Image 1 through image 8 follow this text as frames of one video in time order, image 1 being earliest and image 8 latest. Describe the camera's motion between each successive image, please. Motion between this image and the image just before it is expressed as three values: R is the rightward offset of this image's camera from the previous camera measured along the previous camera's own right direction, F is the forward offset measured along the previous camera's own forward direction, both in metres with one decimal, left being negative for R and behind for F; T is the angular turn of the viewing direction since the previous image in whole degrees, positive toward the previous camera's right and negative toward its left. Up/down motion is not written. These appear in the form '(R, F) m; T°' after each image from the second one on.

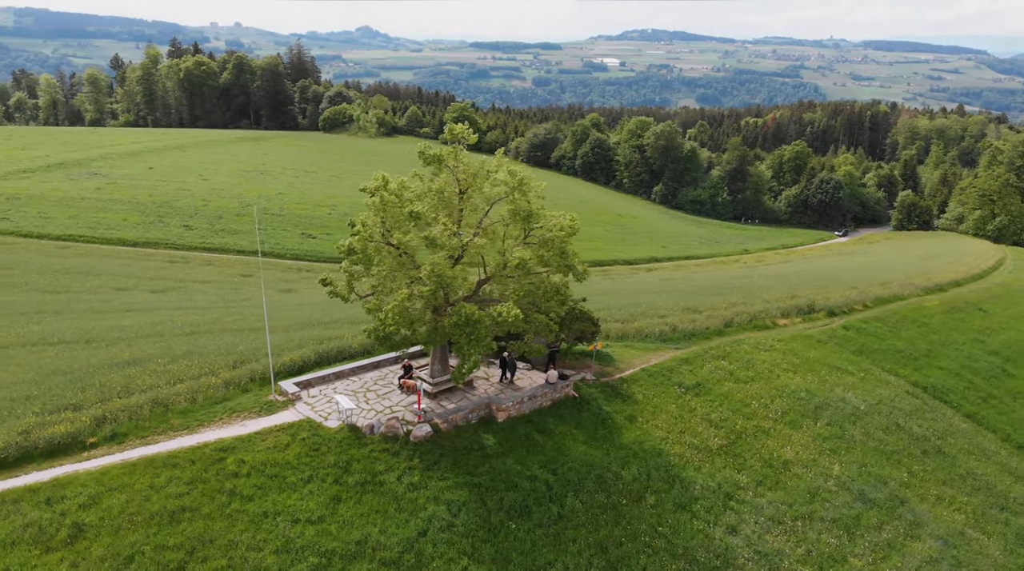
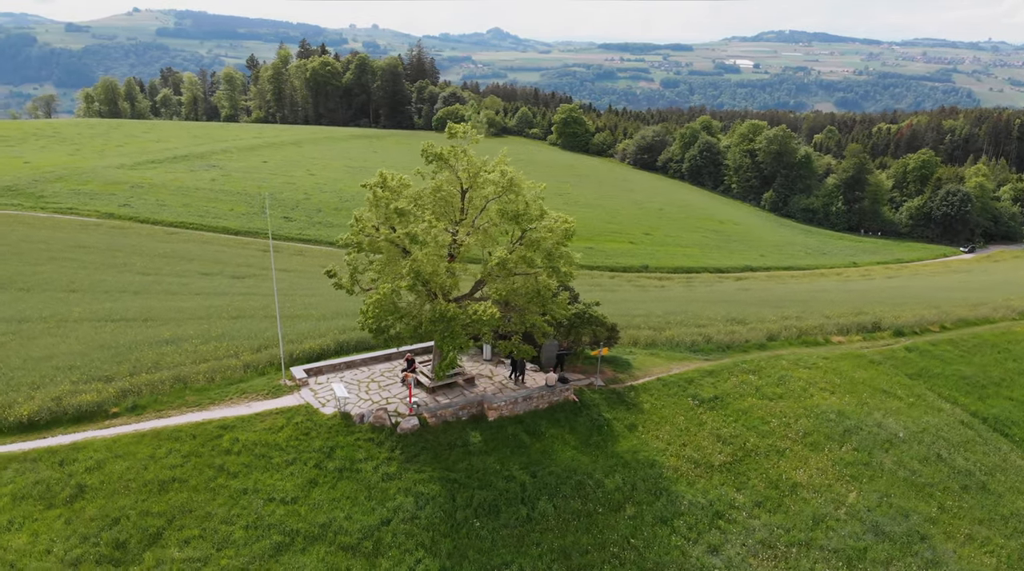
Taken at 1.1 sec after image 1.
(+2.7, +0.5) m; -7°
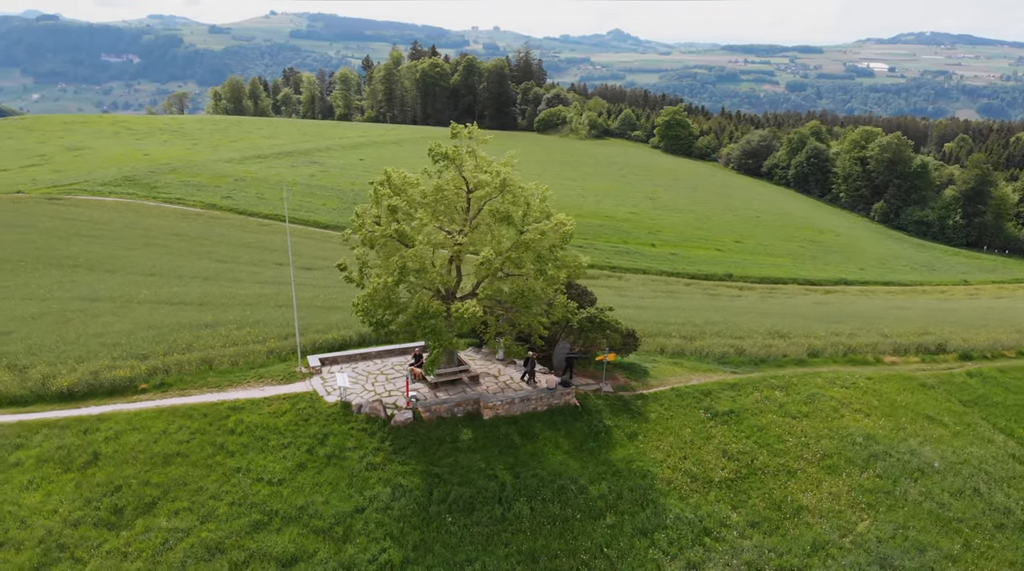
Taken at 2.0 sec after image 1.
(+2.3, +0.3) m; -6°
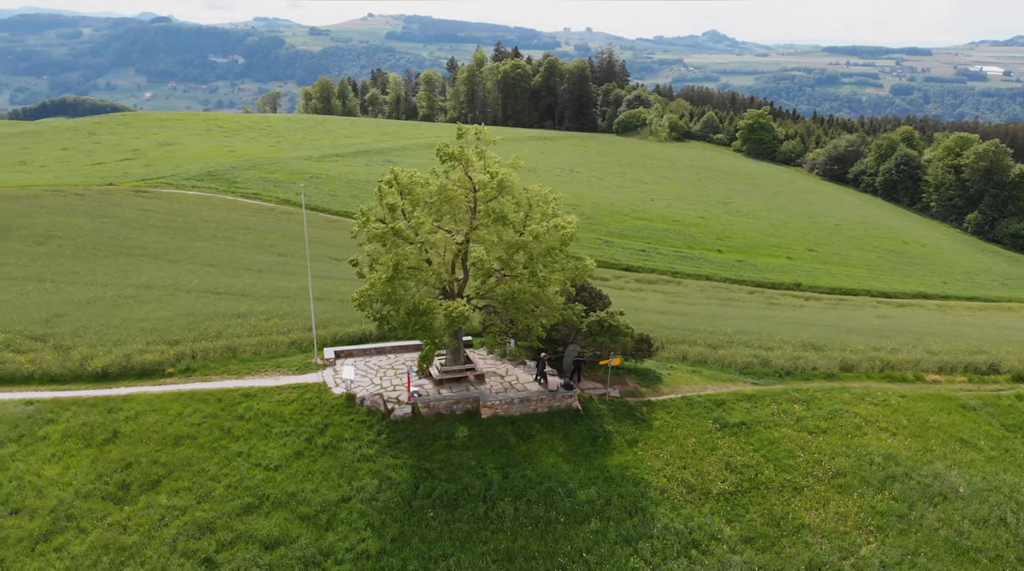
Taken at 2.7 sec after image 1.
(+1.6, +0.1) m; -5°
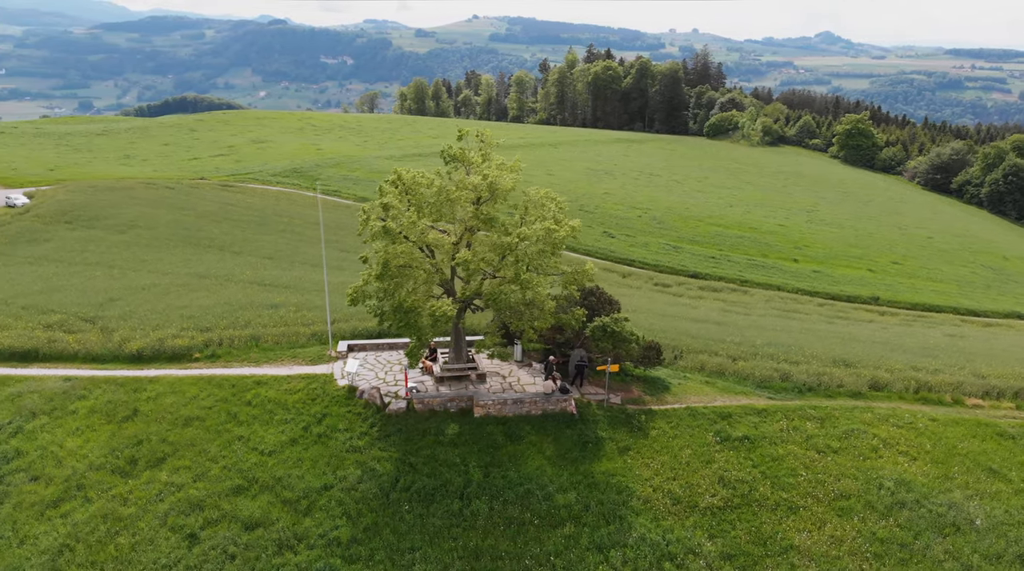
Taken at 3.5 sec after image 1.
(+2.0, 0.0) m; -5°
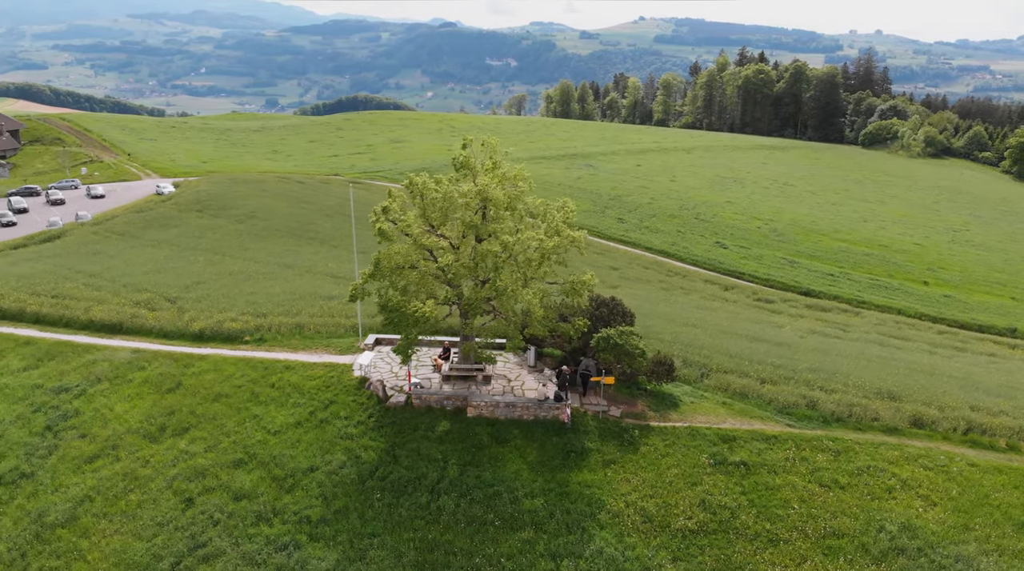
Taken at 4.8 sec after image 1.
(+3.3, -0.4) m; -9°
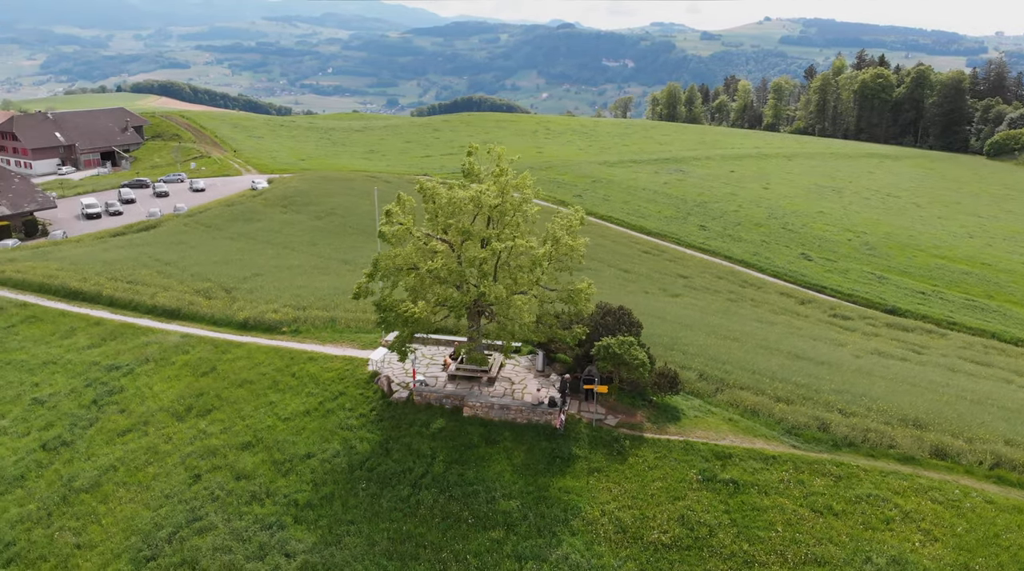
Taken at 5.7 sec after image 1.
(+2.6, -0.6) m; -6°
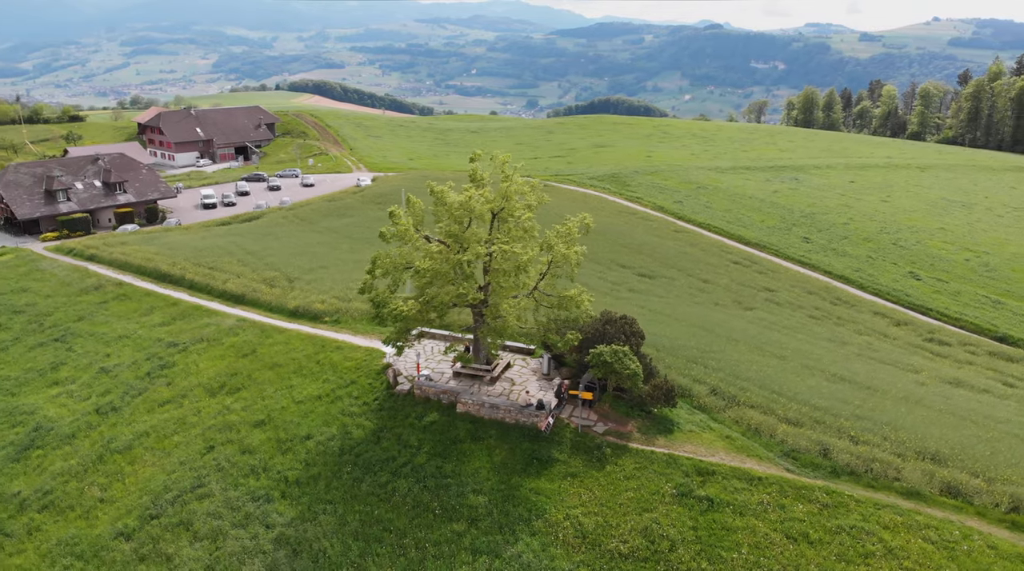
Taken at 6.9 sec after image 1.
(+3.5, -0.9) m; -8°
